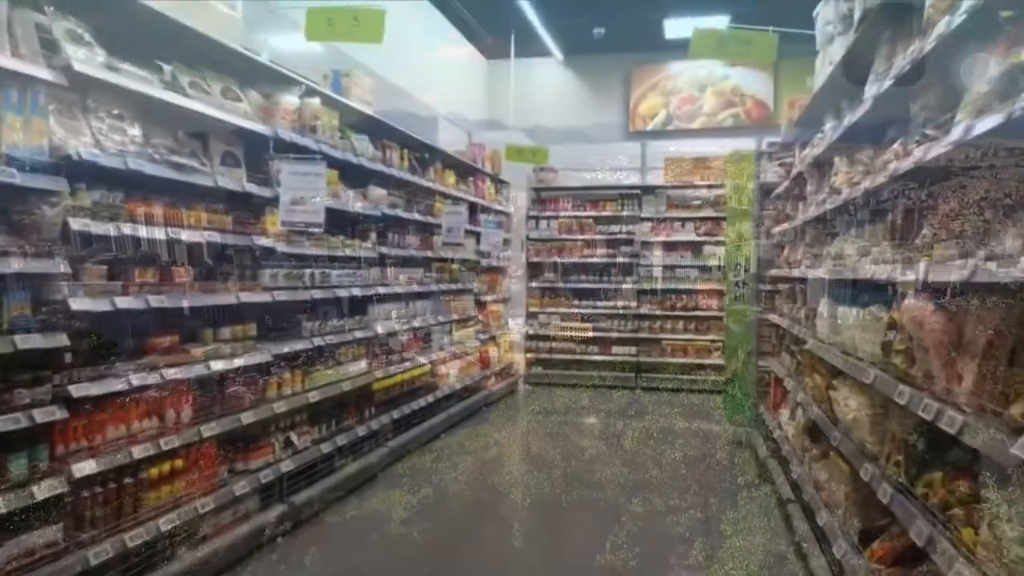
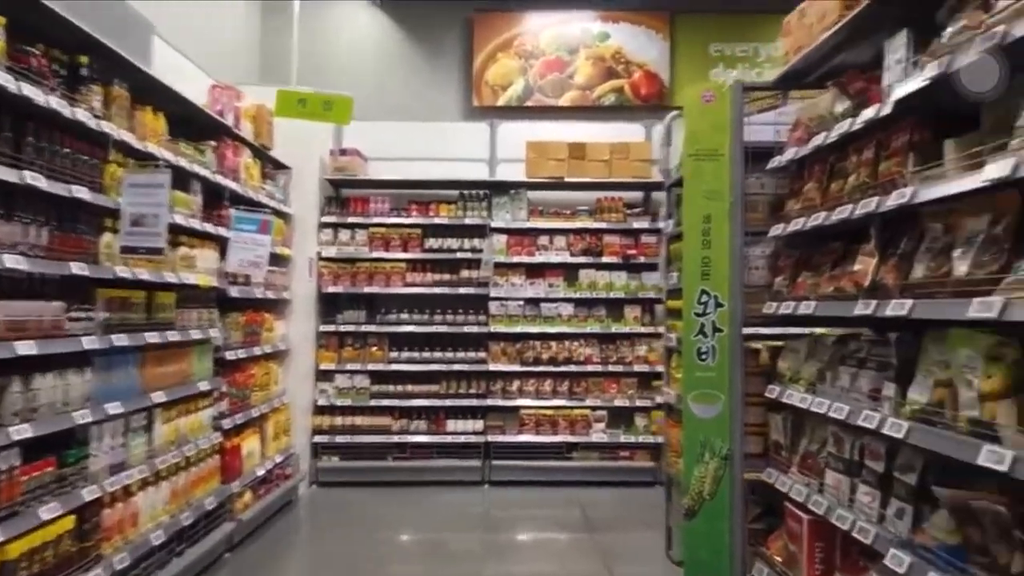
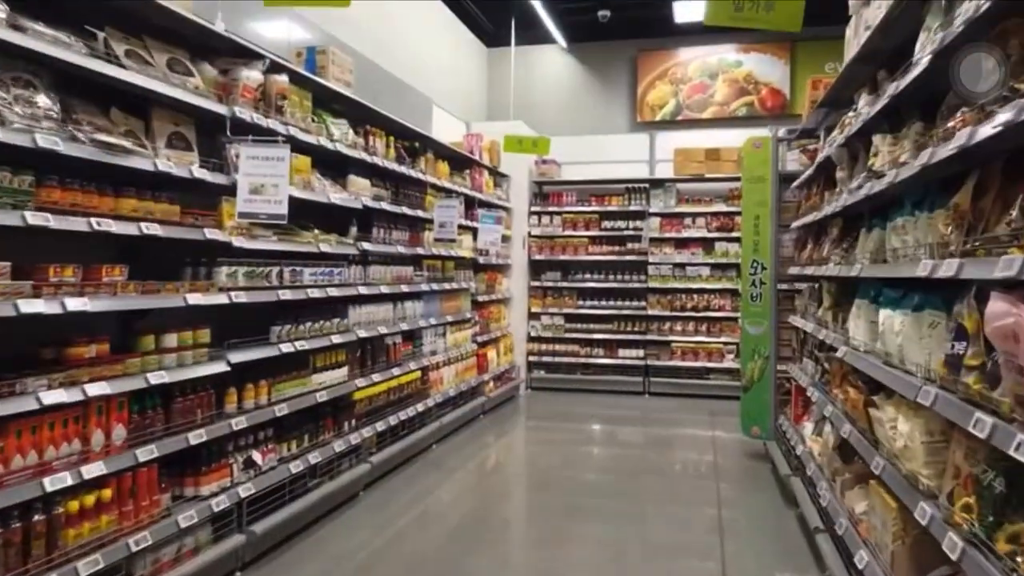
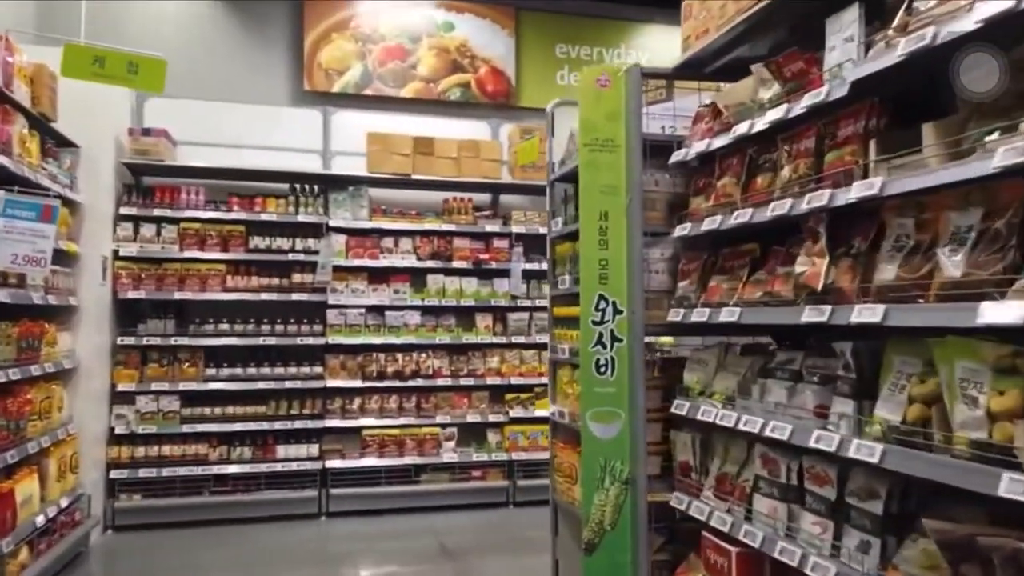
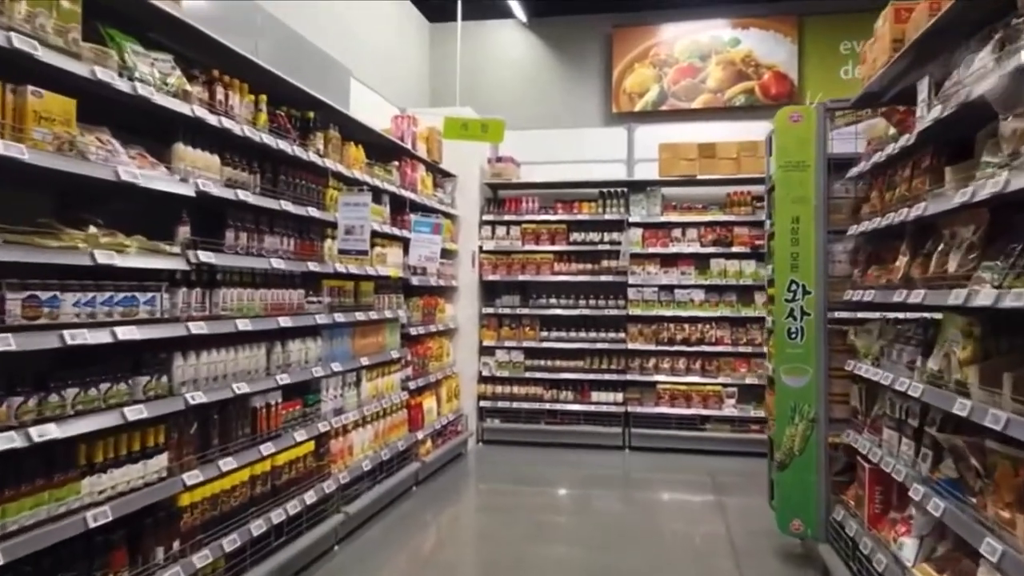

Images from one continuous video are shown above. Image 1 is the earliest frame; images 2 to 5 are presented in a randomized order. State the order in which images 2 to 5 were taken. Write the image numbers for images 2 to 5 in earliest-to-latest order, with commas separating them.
3, 5, 2, 4
